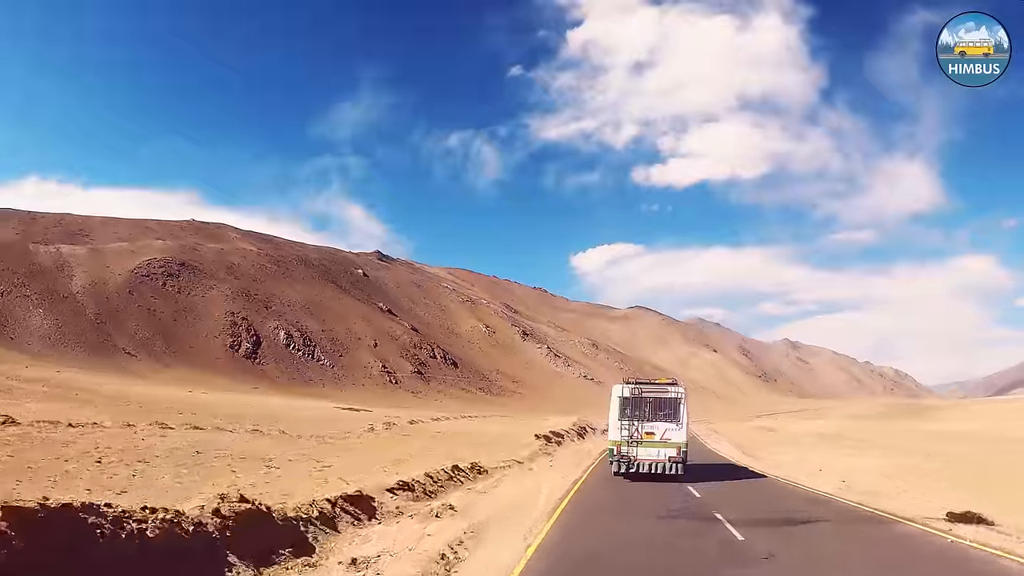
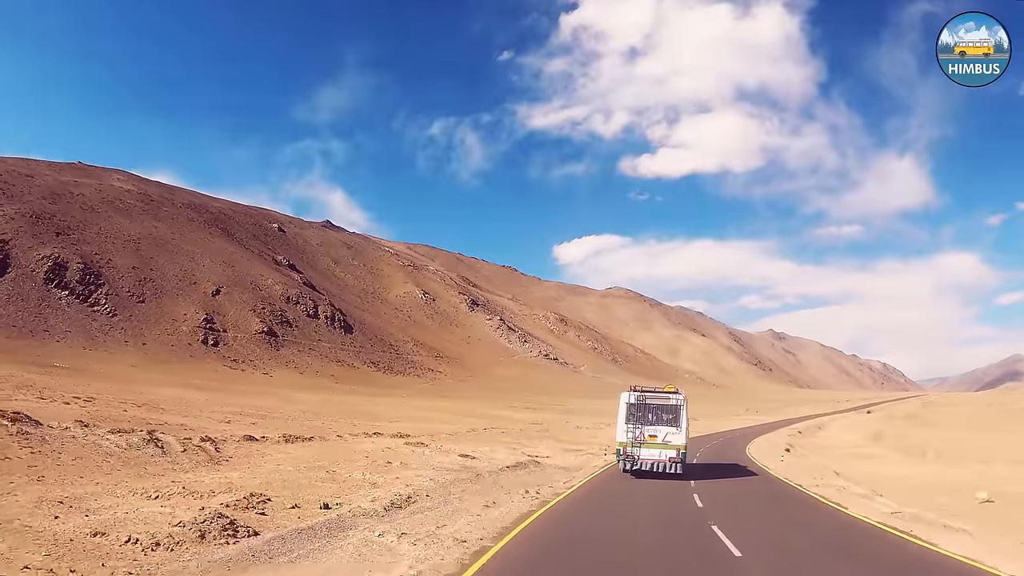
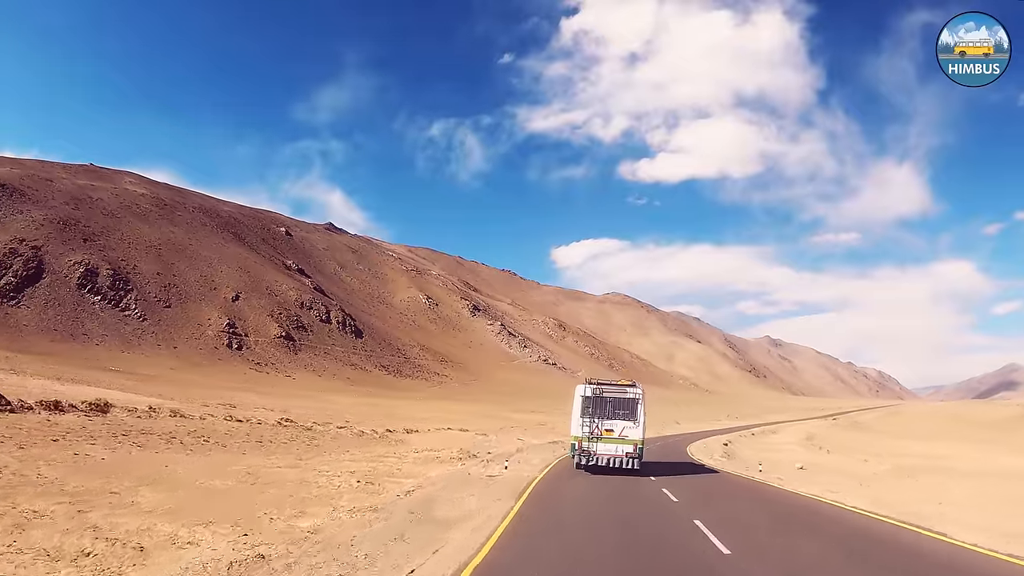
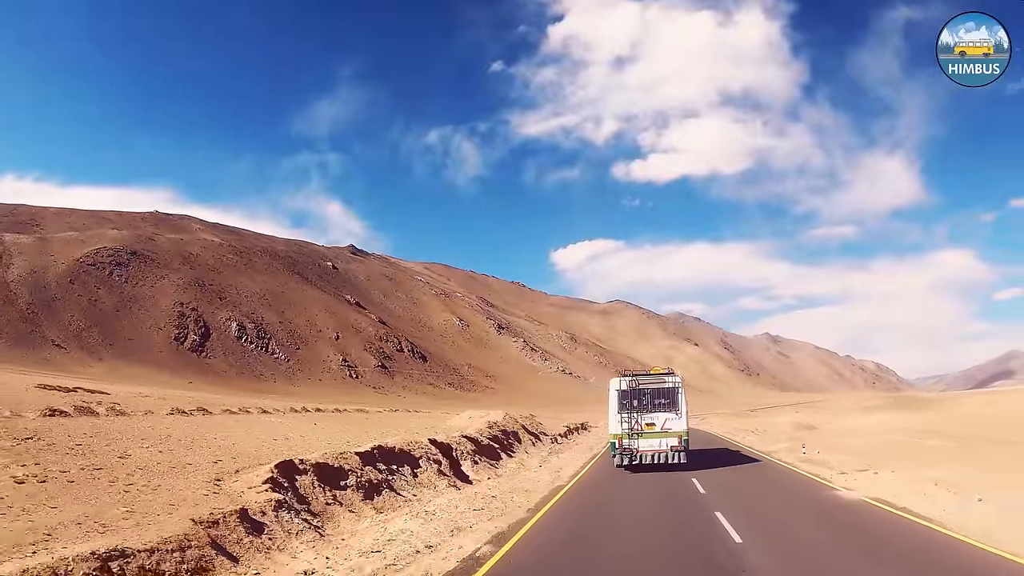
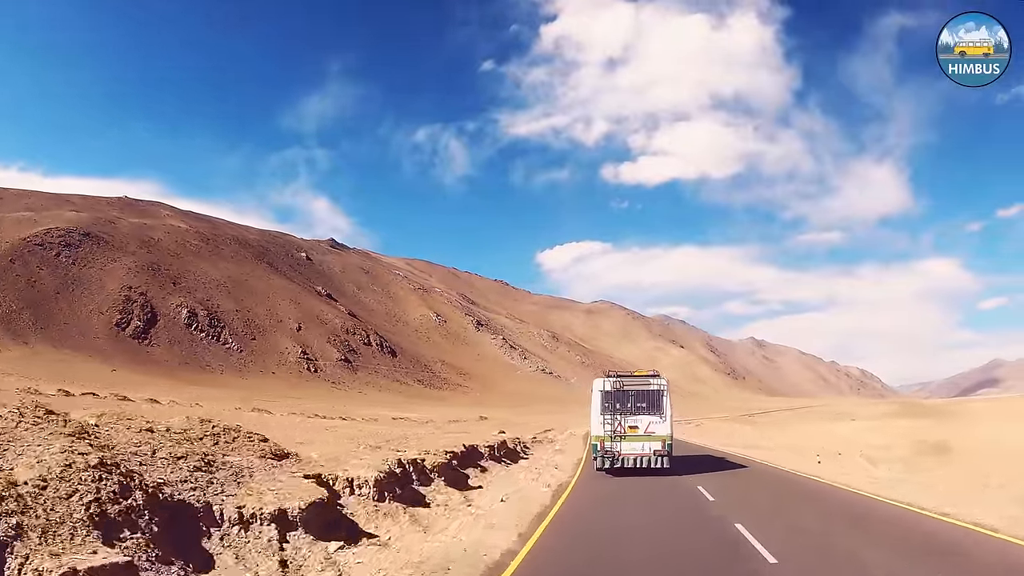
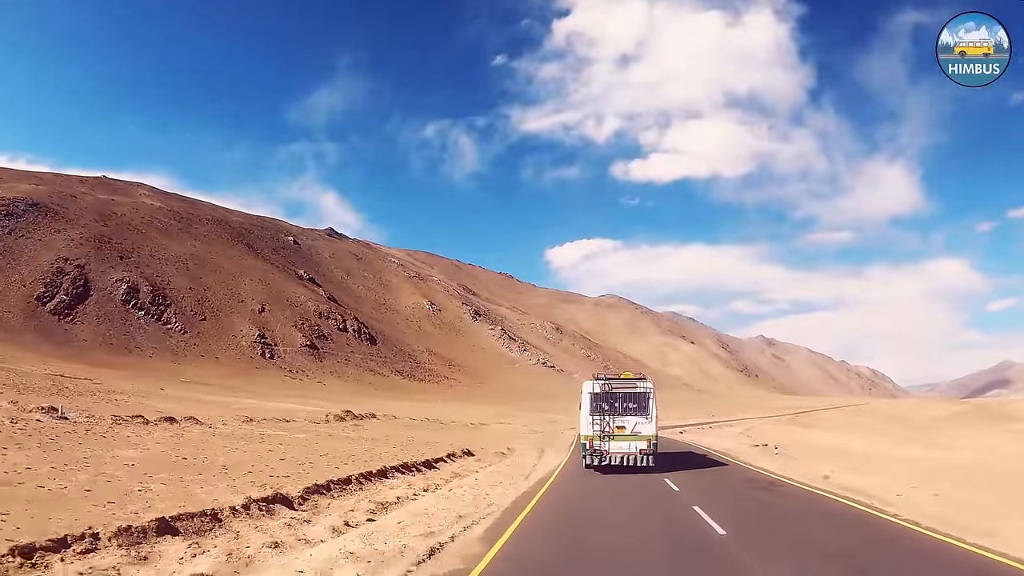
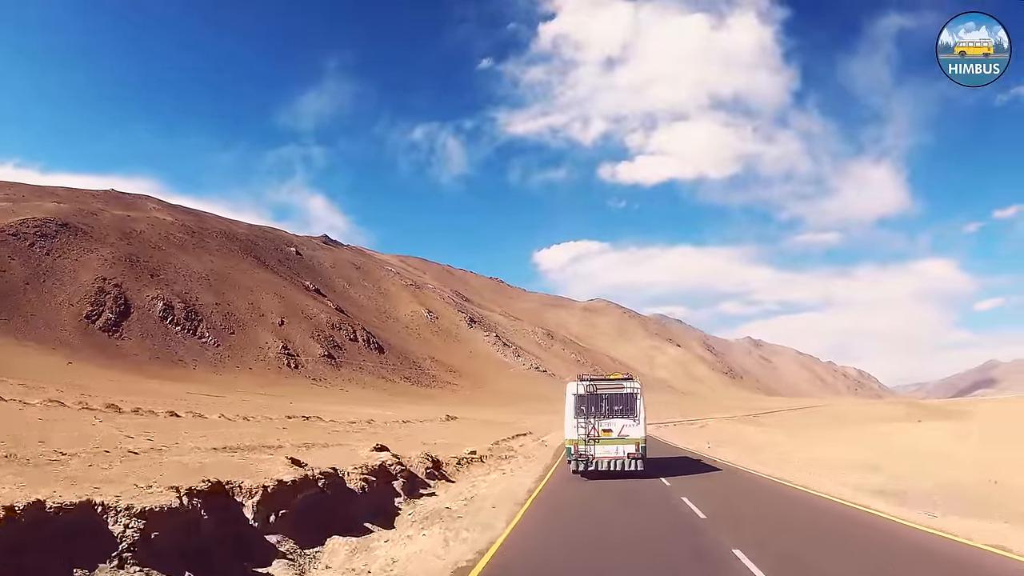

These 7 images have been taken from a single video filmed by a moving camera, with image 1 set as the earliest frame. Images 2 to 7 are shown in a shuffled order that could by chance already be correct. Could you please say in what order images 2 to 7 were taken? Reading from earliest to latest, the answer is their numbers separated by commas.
4, 5, 7, 6, 3, 2
